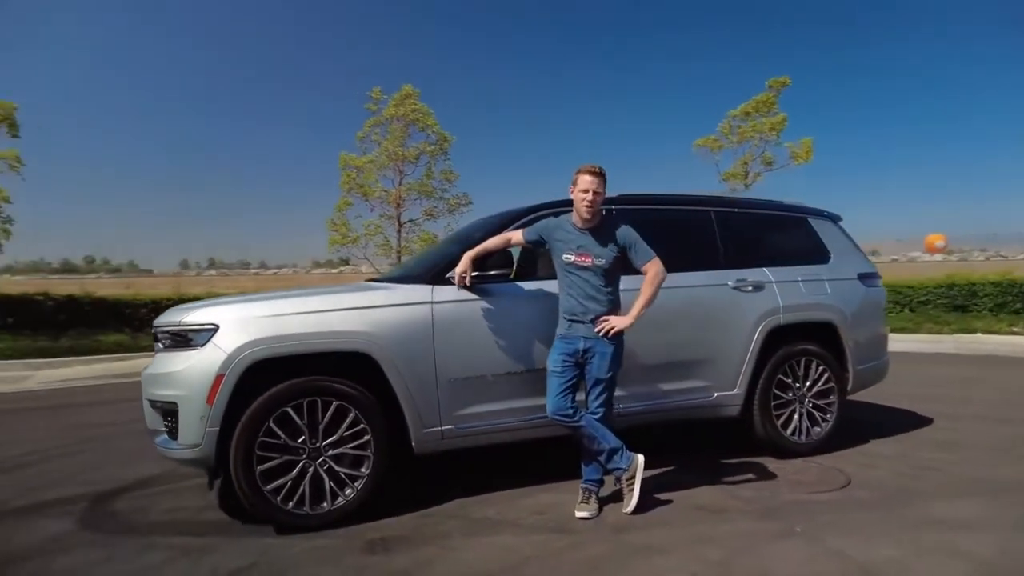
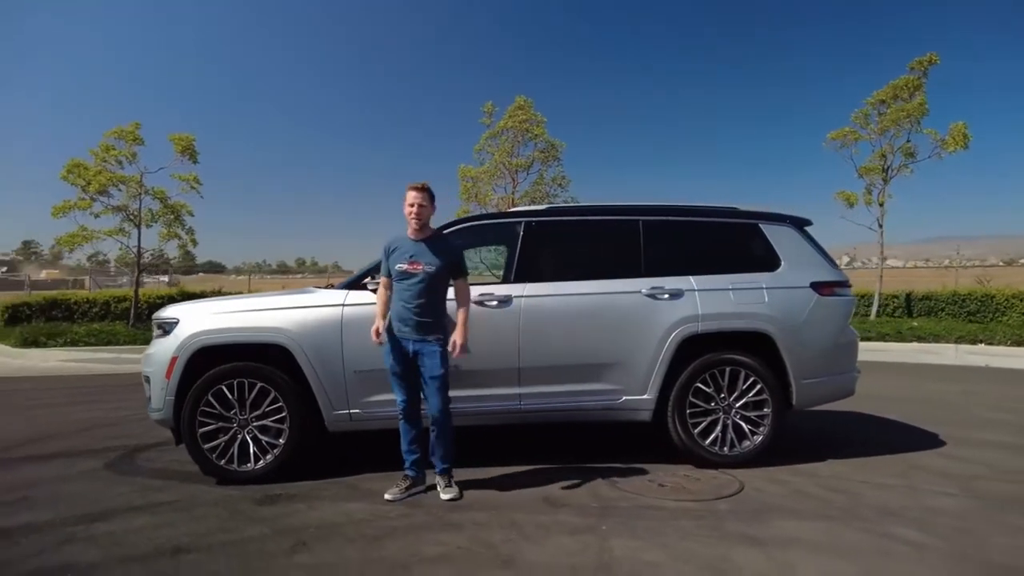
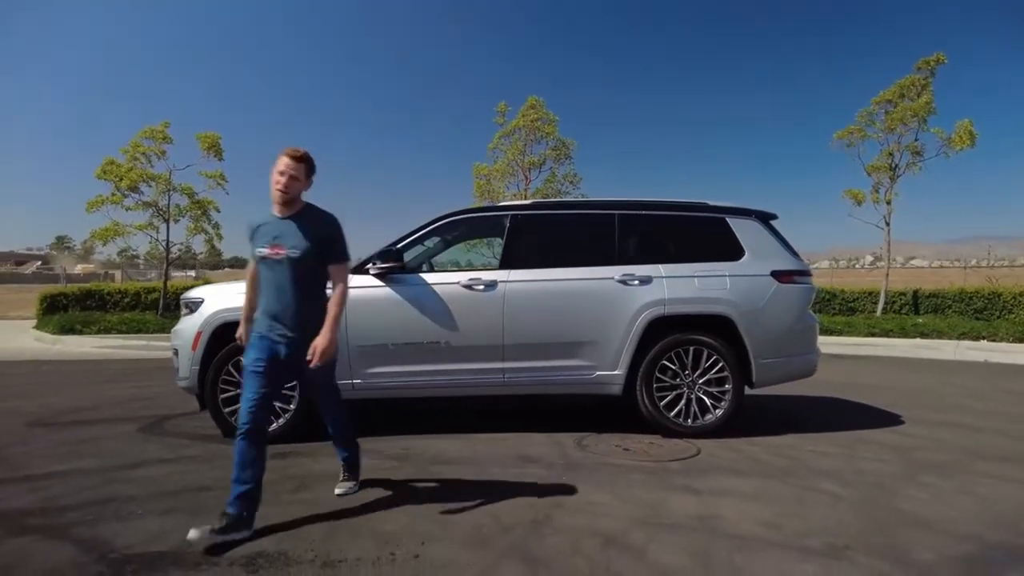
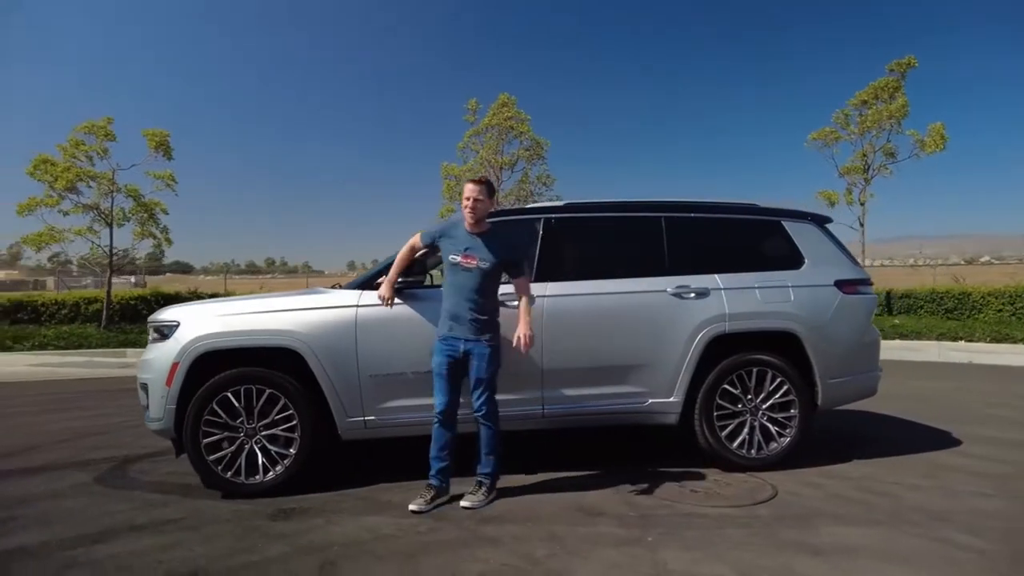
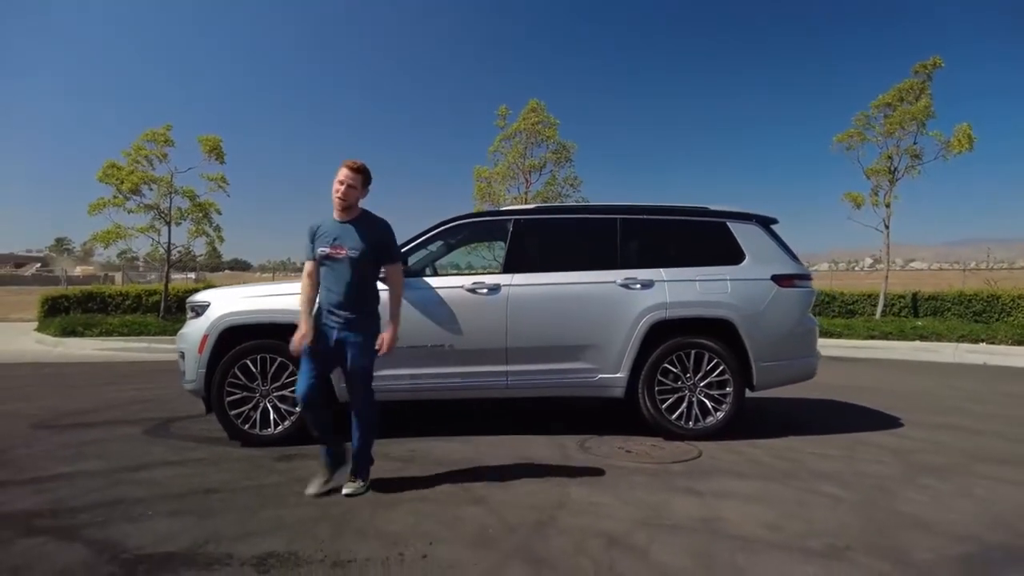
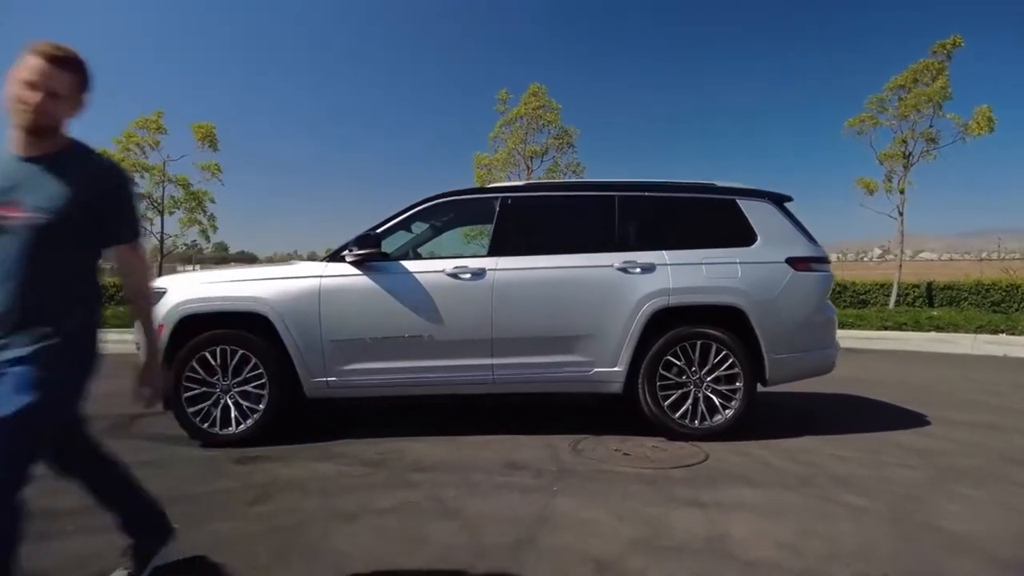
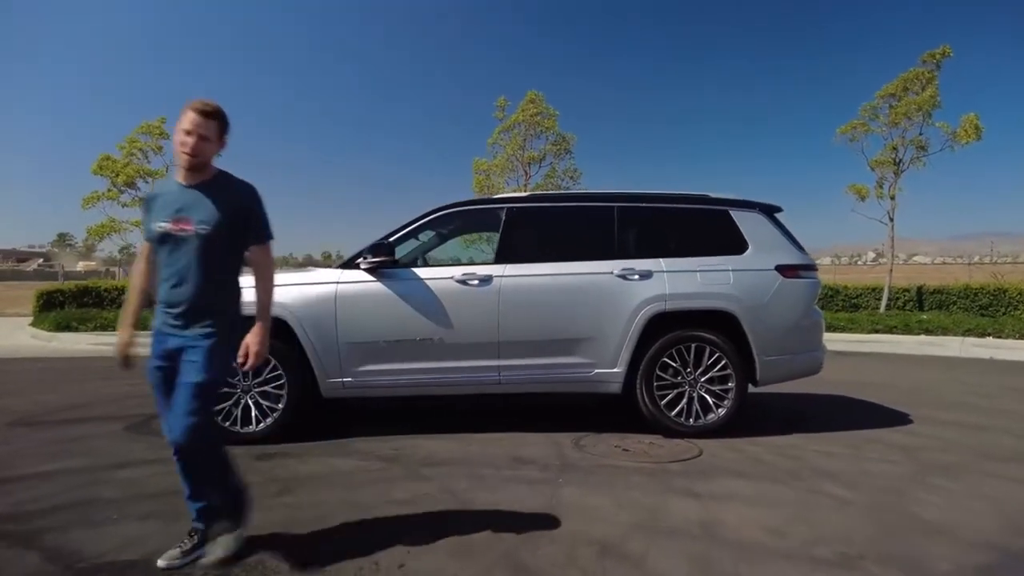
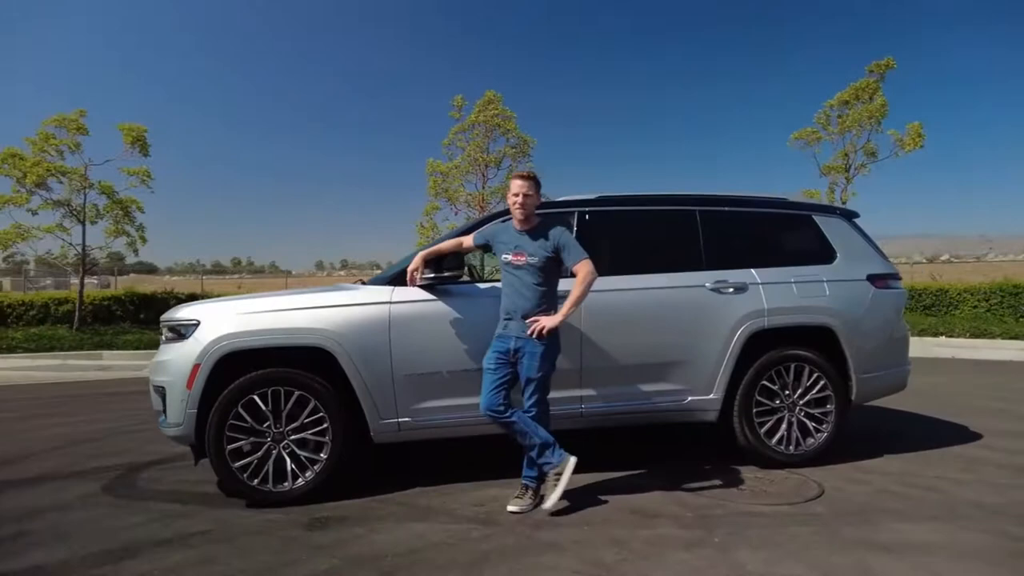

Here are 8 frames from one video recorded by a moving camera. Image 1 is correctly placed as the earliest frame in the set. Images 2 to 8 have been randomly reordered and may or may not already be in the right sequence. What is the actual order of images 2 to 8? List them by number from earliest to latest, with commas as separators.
8, 4, 2, 5, 3, 7, 6
